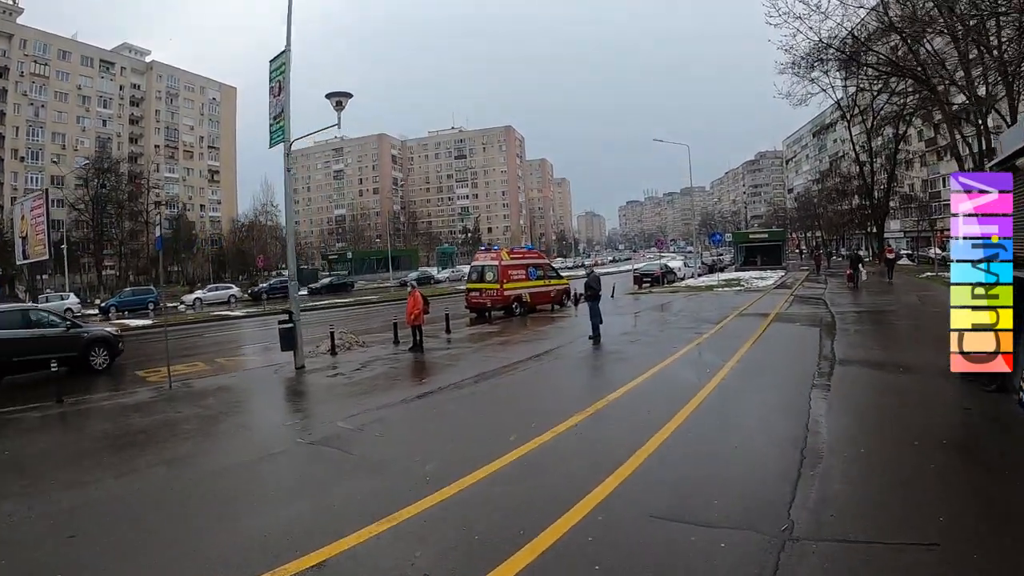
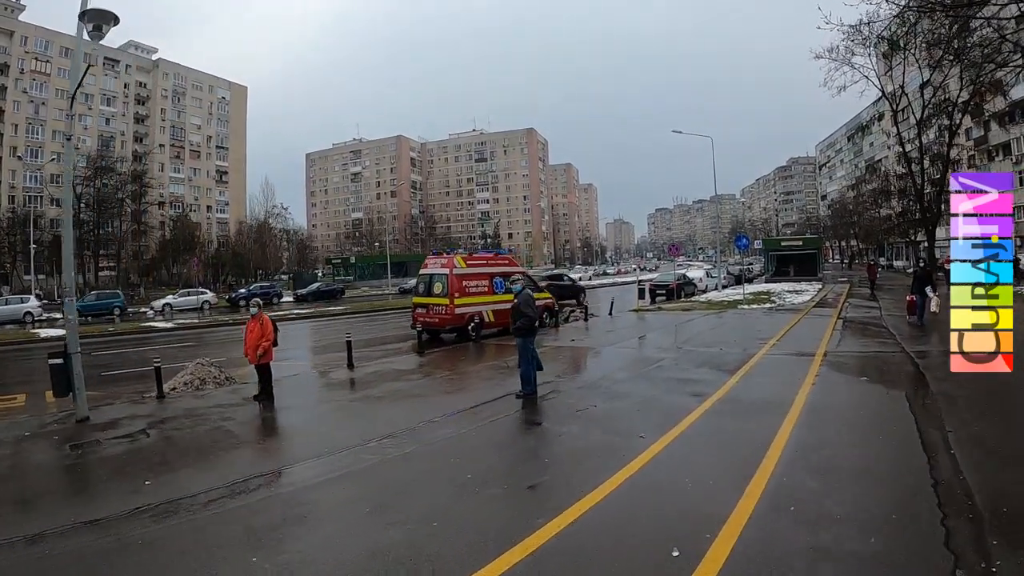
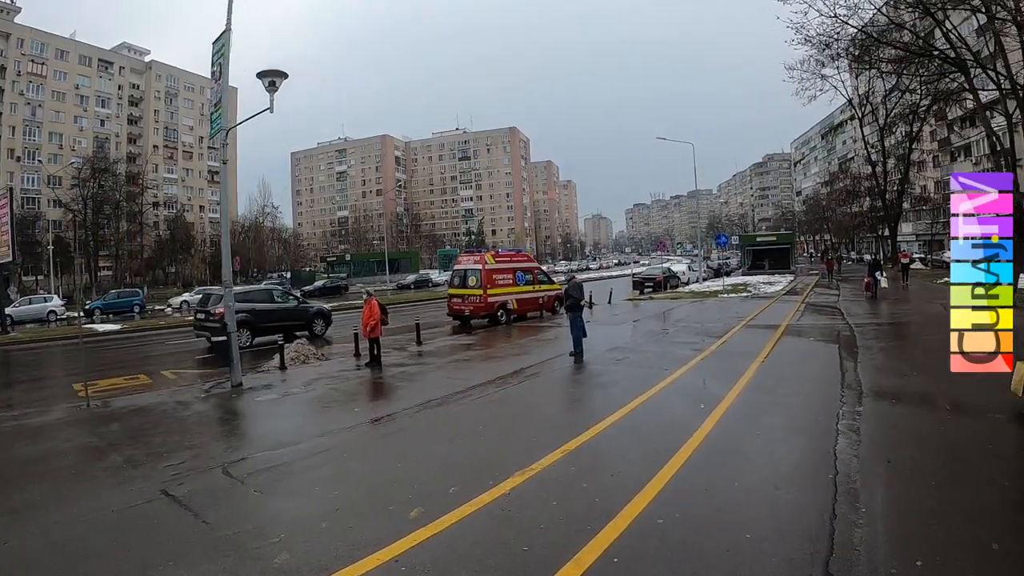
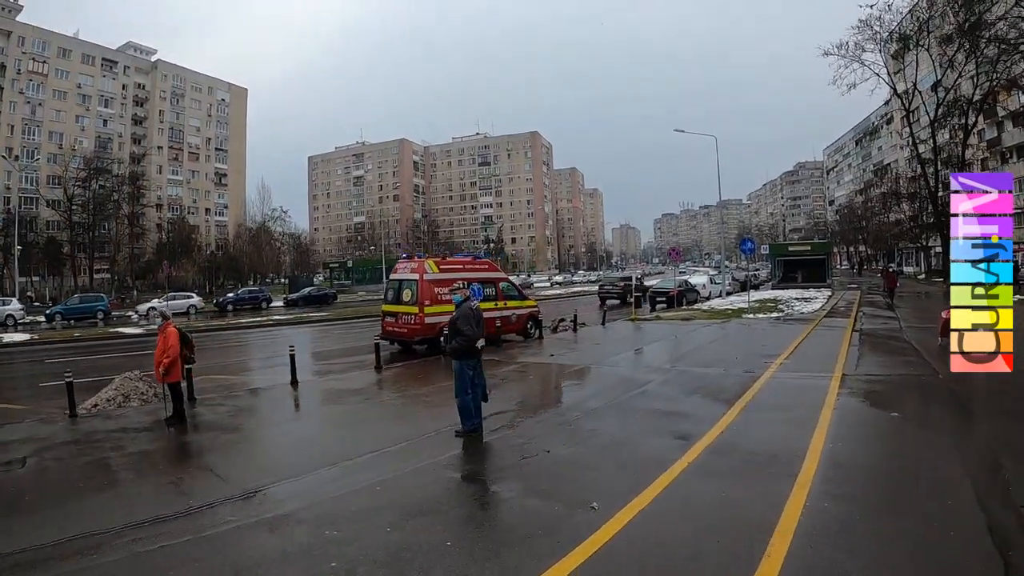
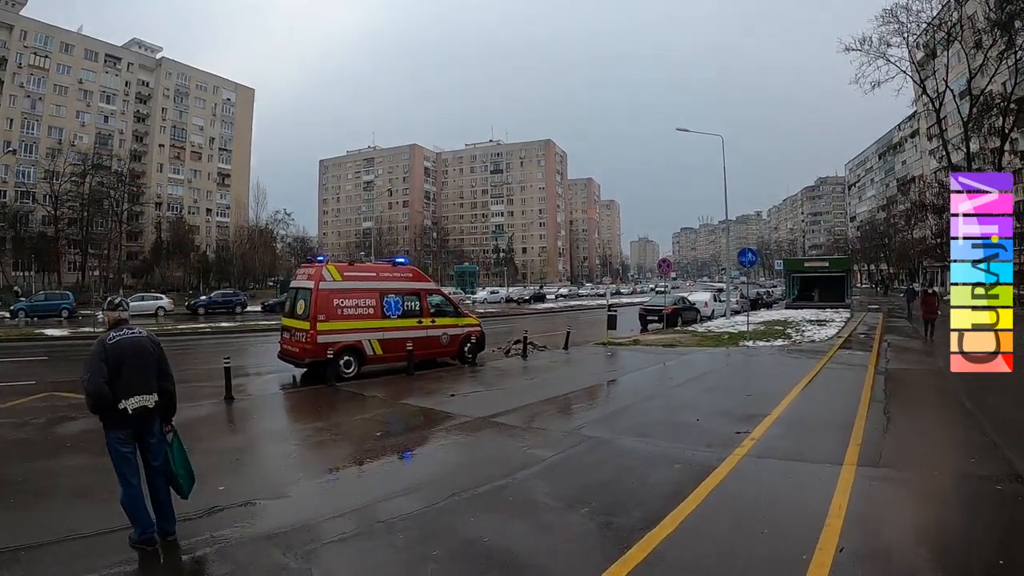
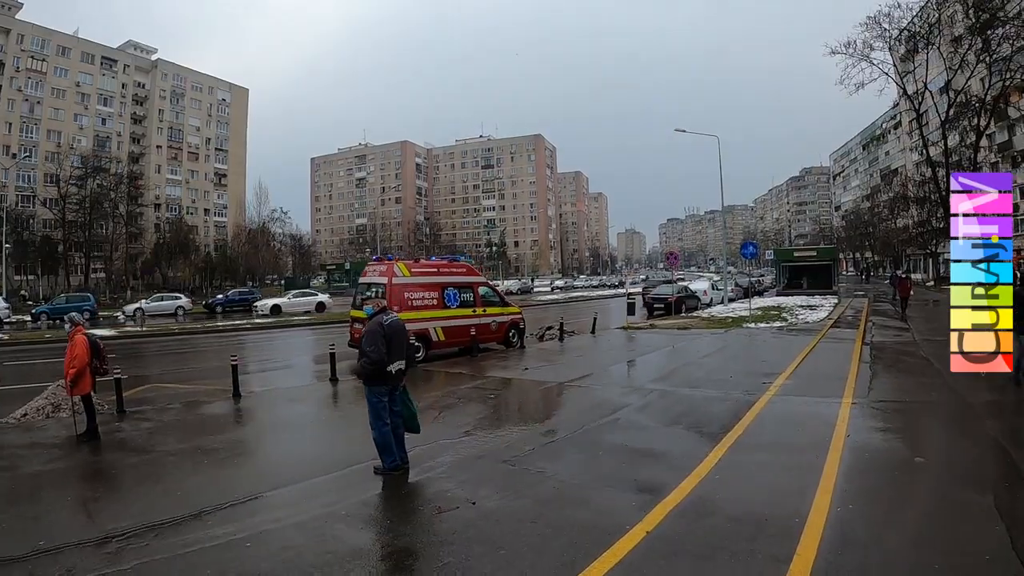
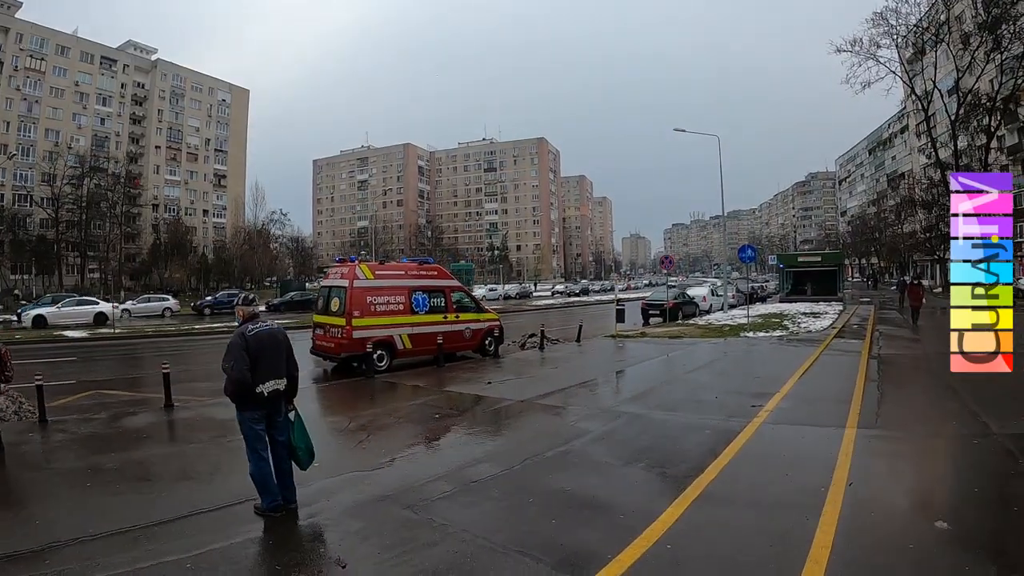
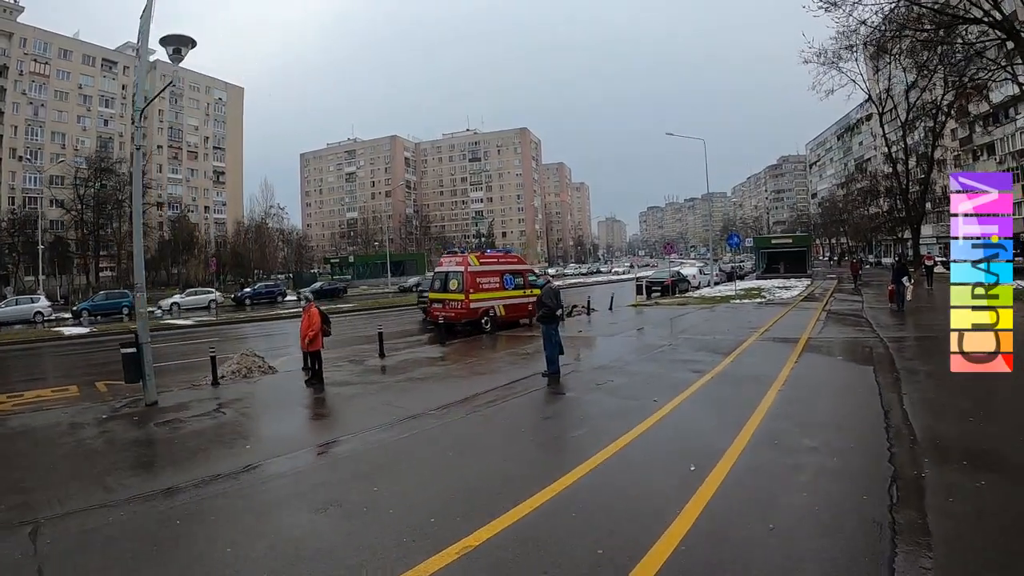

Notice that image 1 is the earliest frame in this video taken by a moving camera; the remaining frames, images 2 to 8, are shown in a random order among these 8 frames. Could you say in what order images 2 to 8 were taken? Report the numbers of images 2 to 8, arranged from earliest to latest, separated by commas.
3, 8, 2, 4, 6, 7, 5
